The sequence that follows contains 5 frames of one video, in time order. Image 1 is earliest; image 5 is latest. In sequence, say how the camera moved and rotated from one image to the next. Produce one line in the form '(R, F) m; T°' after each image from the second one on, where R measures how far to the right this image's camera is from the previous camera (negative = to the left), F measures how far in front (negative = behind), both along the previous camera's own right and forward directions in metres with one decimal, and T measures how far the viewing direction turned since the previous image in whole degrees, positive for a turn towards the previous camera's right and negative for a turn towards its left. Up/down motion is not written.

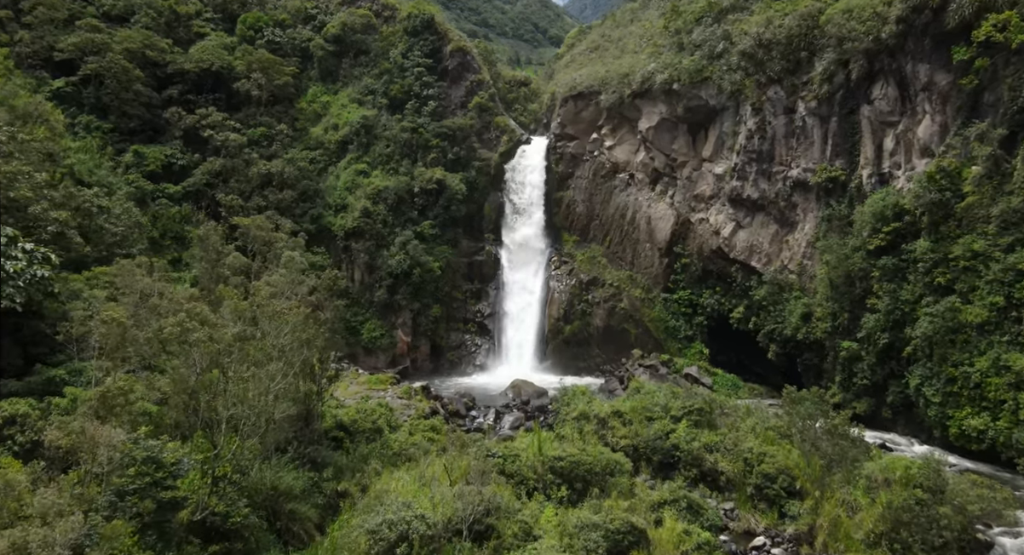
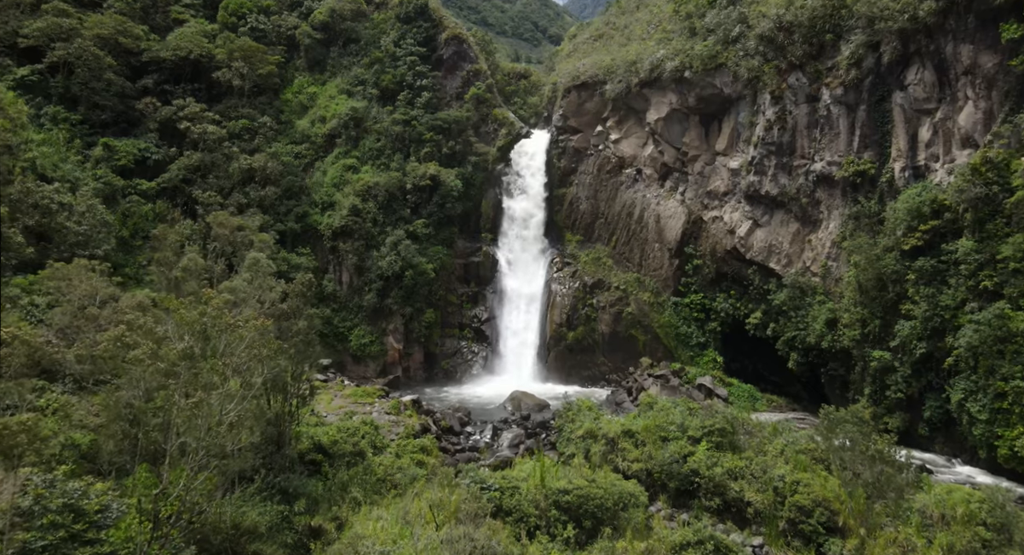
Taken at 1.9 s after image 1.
(0.0, +1.8) m; 0°
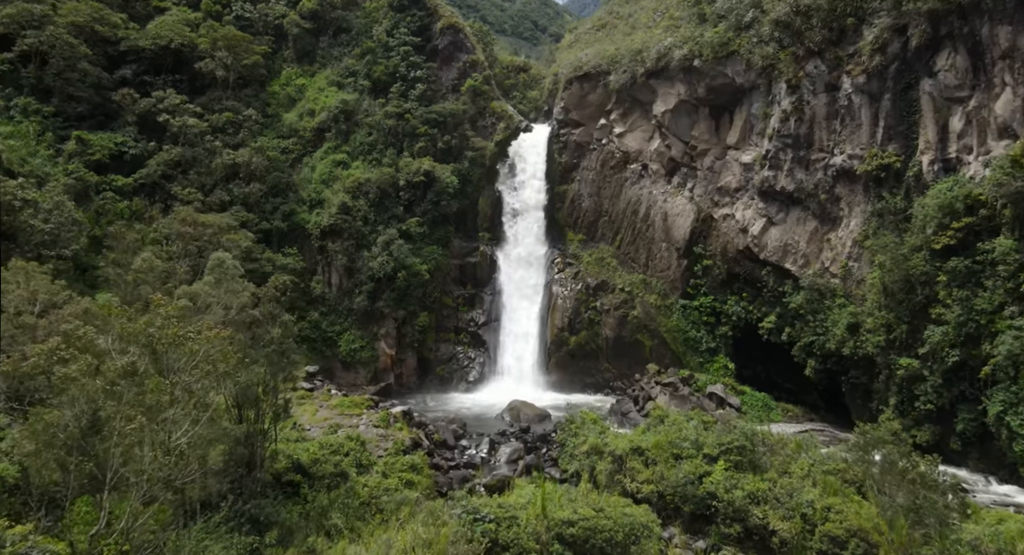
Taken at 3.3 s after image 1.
(0.0, +1.3) m; 0°
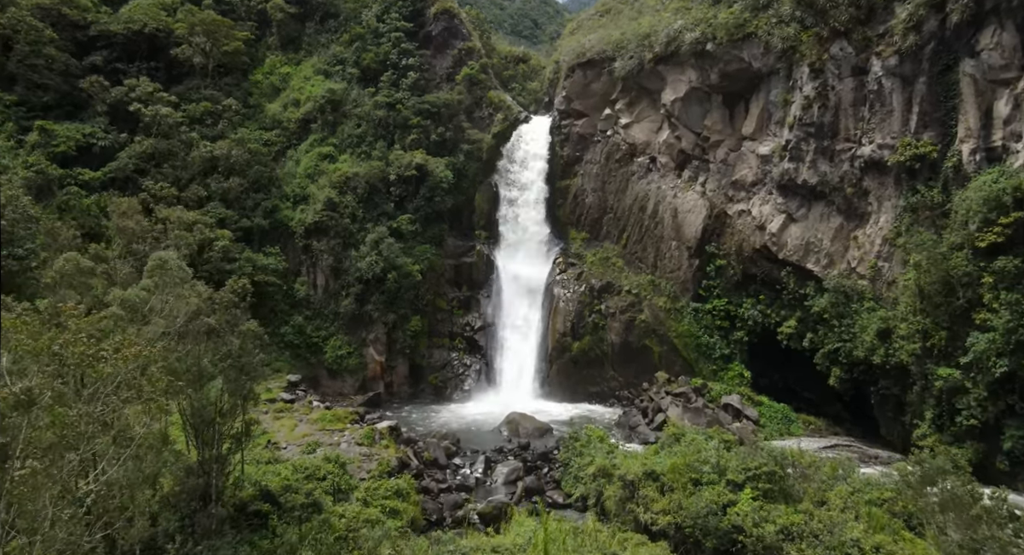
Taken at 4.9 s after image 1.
(0.0, +1.6) m; 0°
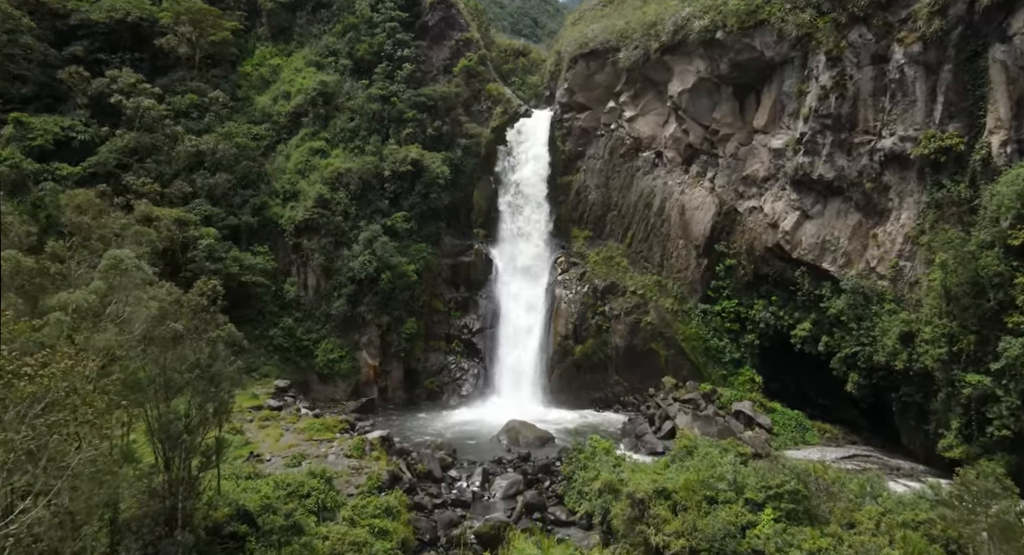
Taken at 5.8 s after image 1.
(0.0, +1.0) m; 0°
